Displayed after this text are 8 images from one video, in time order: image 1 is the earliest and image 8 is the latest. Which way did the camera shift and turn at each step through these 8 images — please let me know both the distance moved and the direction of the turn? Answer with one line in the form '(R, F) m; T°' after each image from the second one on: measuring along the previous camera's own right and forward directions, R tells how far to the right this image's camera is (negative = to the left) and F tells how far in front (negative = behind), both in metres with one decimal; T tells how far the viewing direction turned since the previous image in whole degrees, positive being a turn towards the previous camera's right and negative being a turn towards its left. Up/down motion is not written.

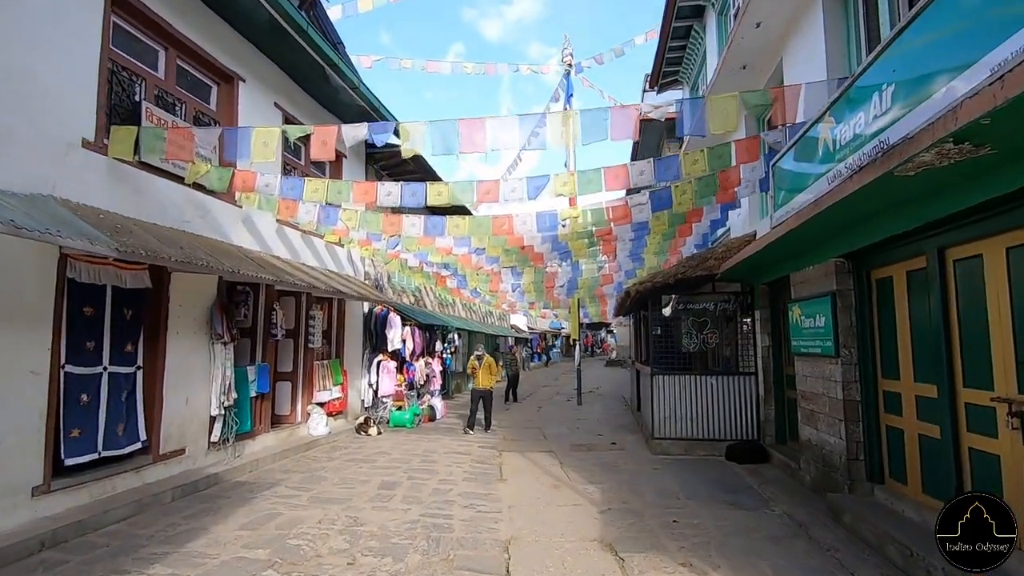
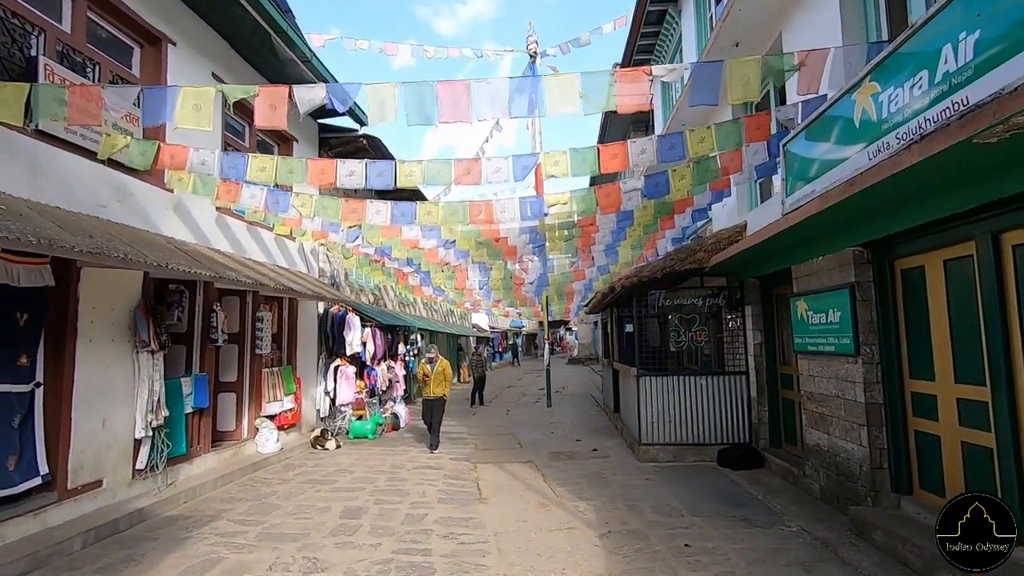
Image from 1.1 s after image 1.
(-0.3, +0.9) m; +5°
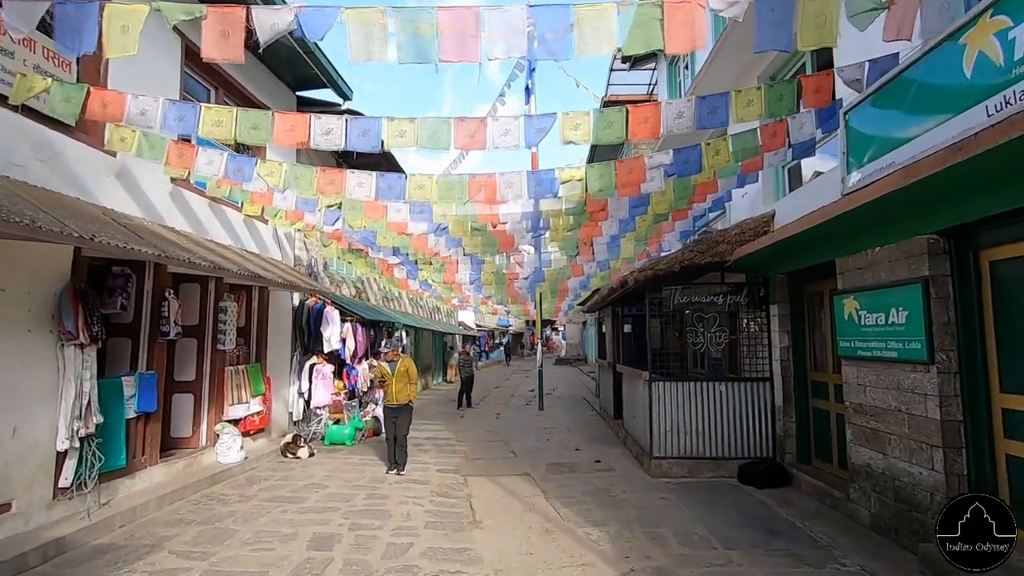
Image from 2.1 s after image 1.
(-0.2, +1.0) m; +2°
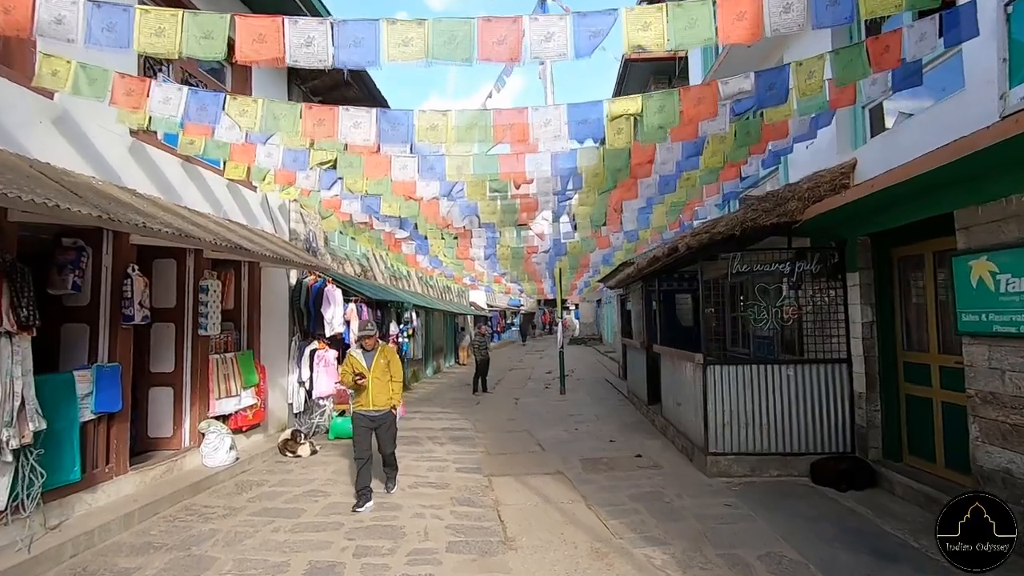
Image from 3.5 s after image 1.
(-0.3, +1.2) m; -1°
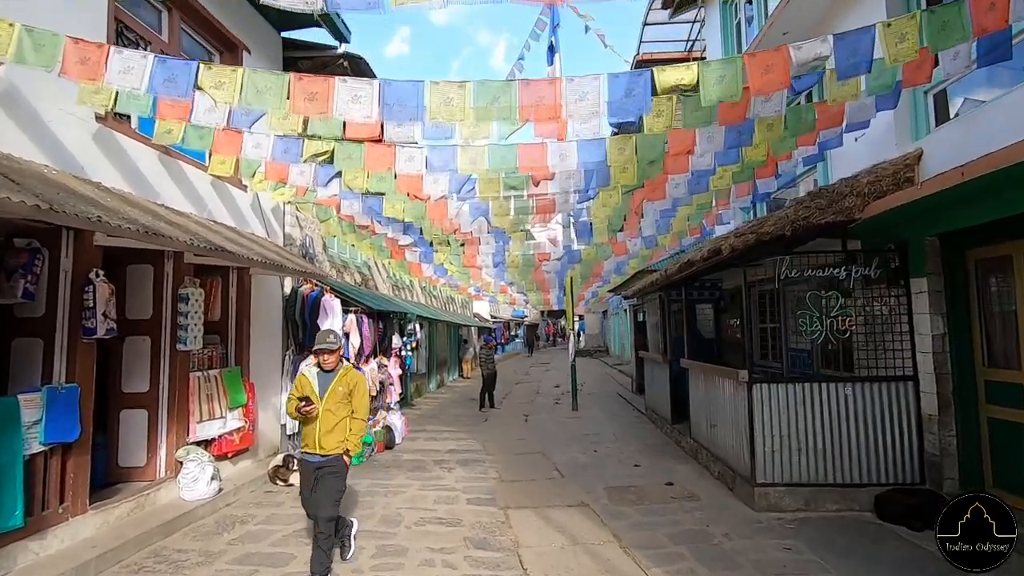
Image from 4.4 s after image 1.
(-0.2, +0.8) m; 0°
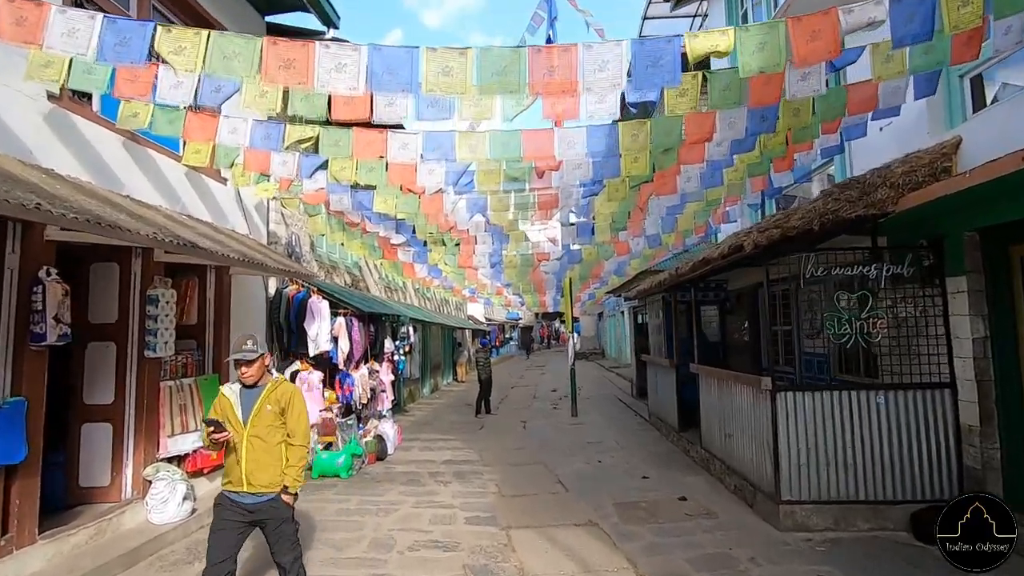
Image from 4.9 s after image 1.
(-0.1, +0.5) m; +1°
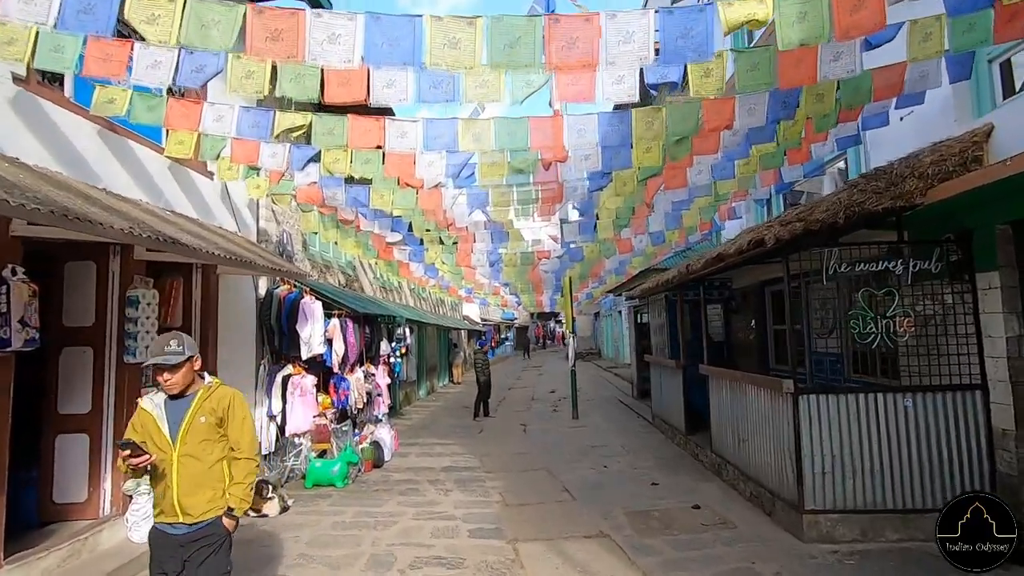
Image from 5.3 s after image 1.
(-0.1, +0.3) m; +1°
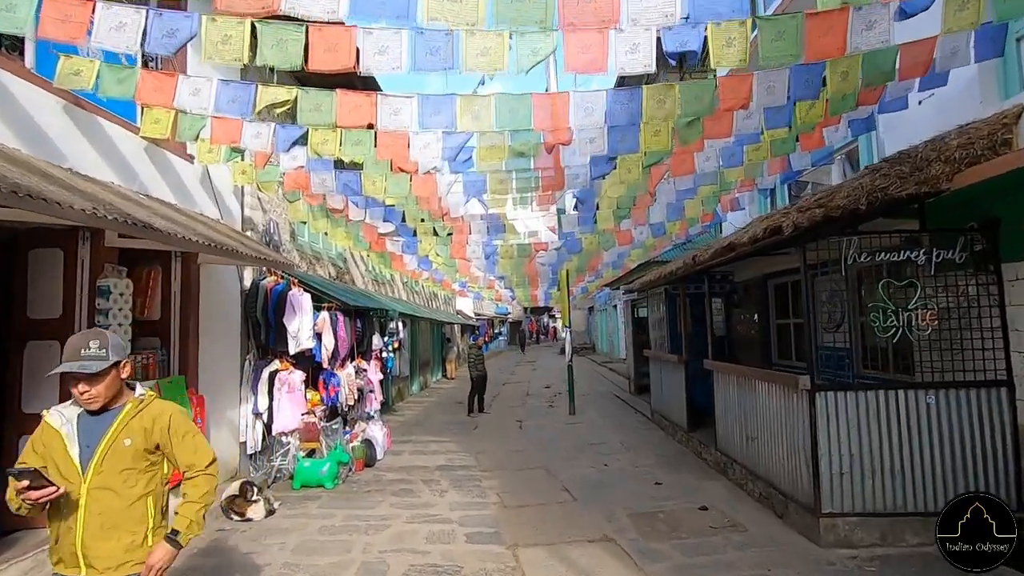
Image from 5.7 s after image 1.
(-0.1, +0.3) m; +1°
